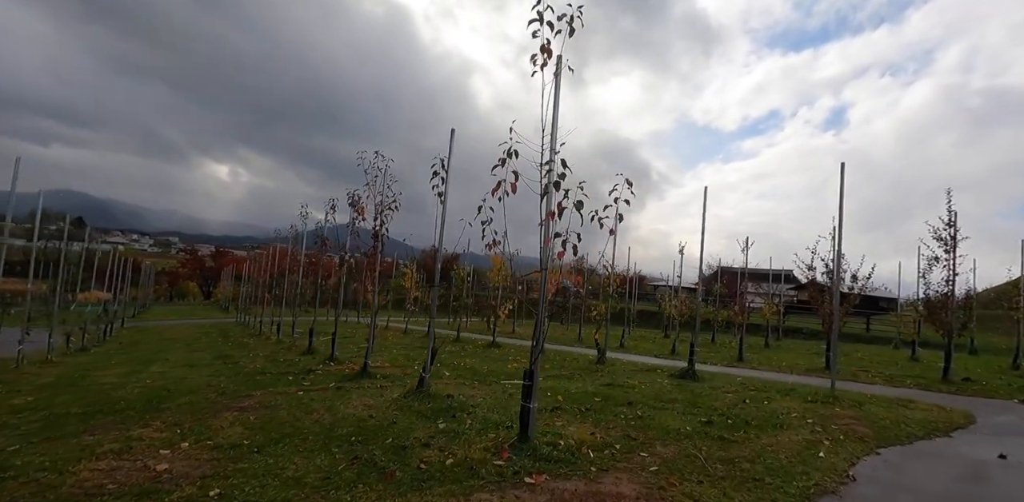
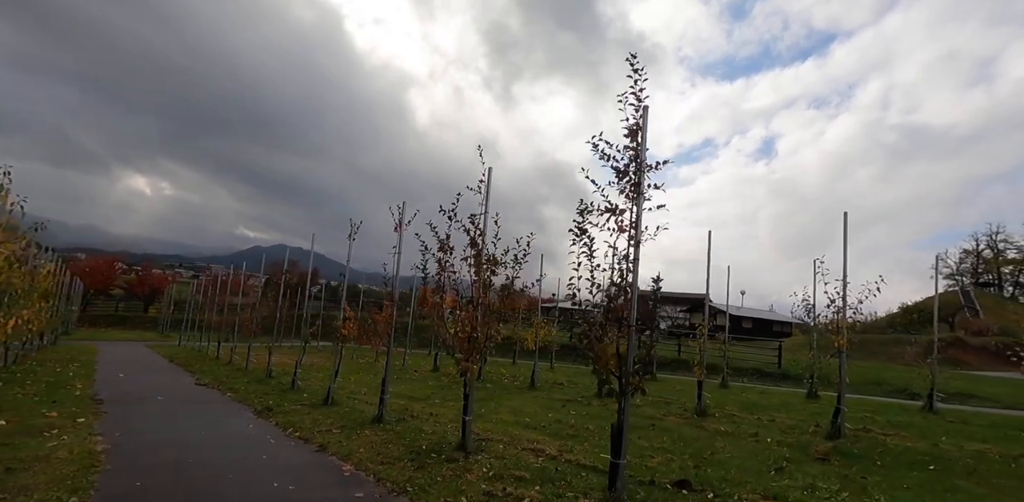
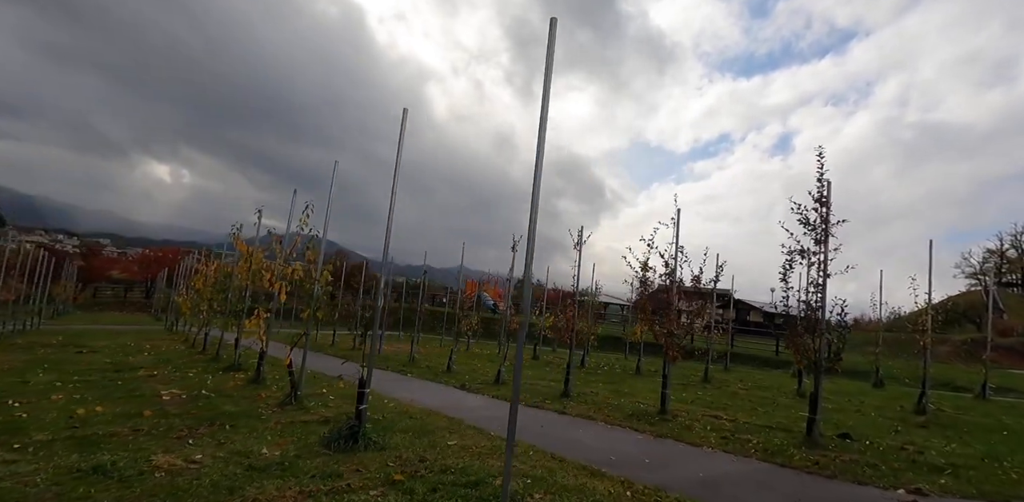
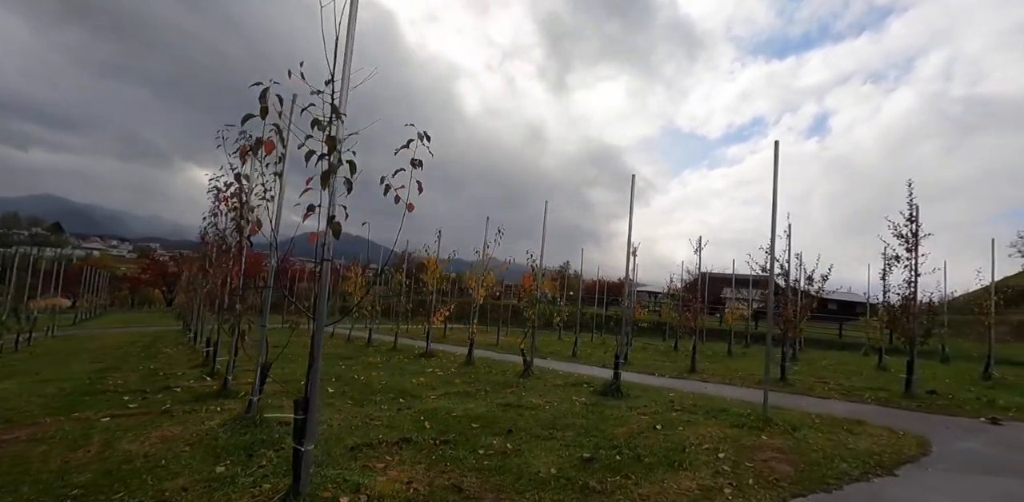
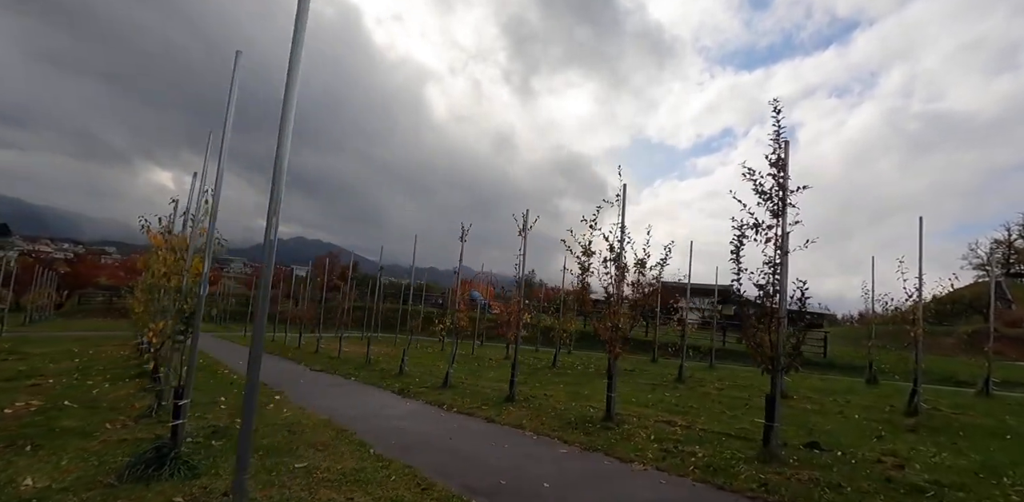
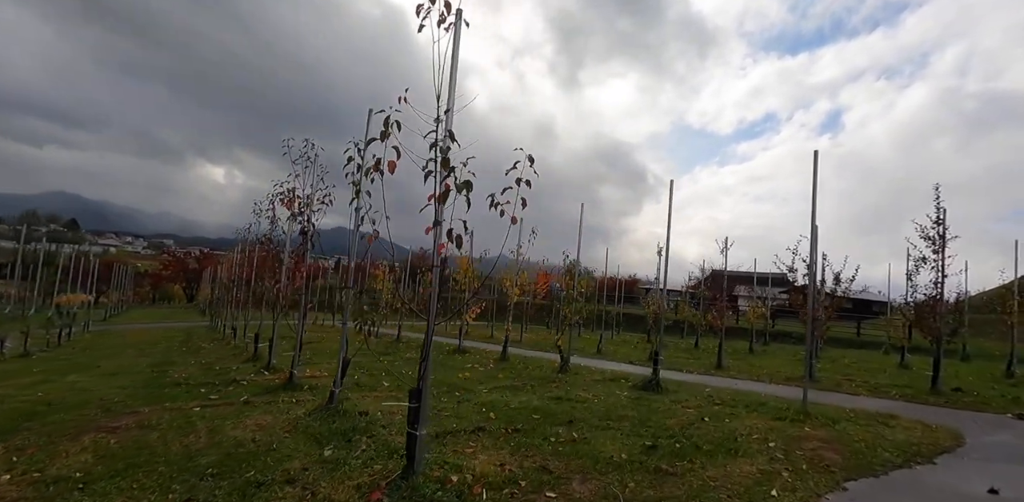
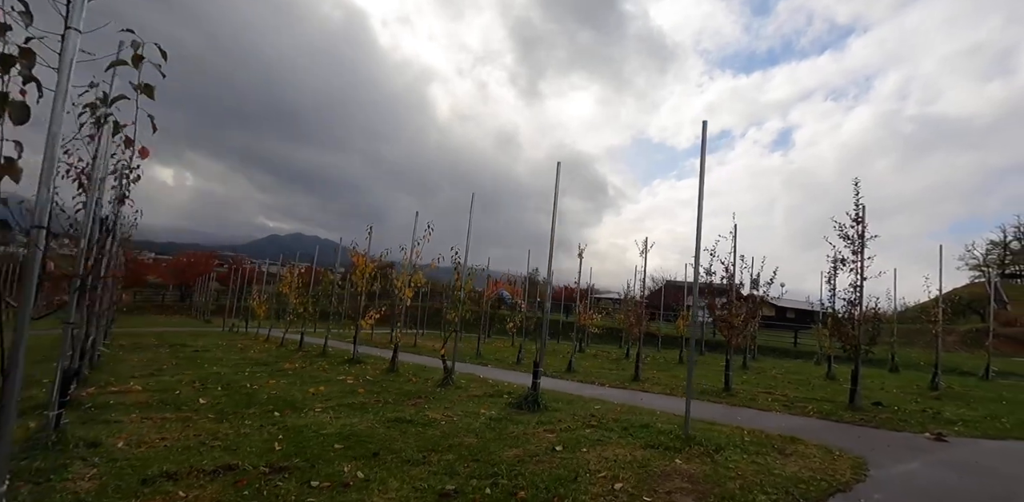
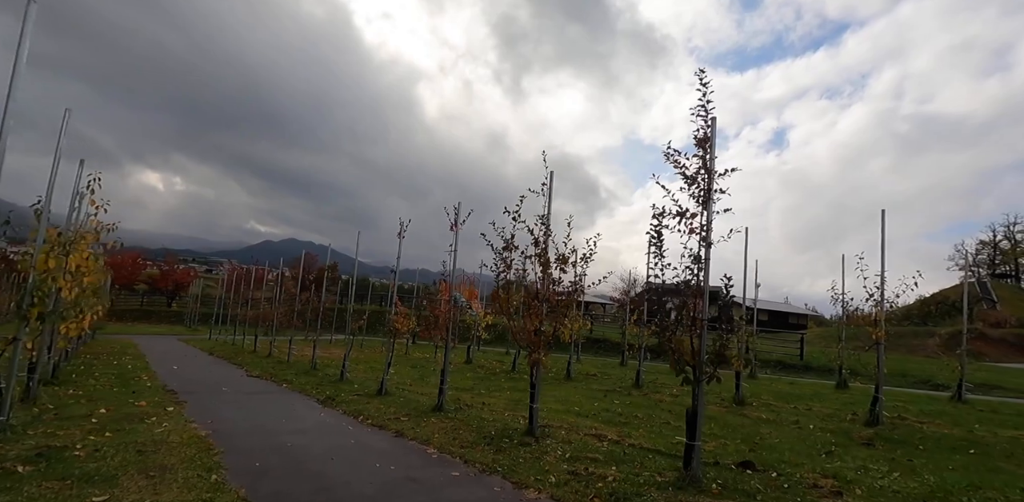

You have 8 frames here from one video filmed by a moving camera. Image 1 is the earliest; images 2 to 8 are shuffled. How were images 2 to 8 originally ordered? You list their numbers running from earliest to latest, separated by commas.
6, 4, 7, 3, 5, 8, 2
